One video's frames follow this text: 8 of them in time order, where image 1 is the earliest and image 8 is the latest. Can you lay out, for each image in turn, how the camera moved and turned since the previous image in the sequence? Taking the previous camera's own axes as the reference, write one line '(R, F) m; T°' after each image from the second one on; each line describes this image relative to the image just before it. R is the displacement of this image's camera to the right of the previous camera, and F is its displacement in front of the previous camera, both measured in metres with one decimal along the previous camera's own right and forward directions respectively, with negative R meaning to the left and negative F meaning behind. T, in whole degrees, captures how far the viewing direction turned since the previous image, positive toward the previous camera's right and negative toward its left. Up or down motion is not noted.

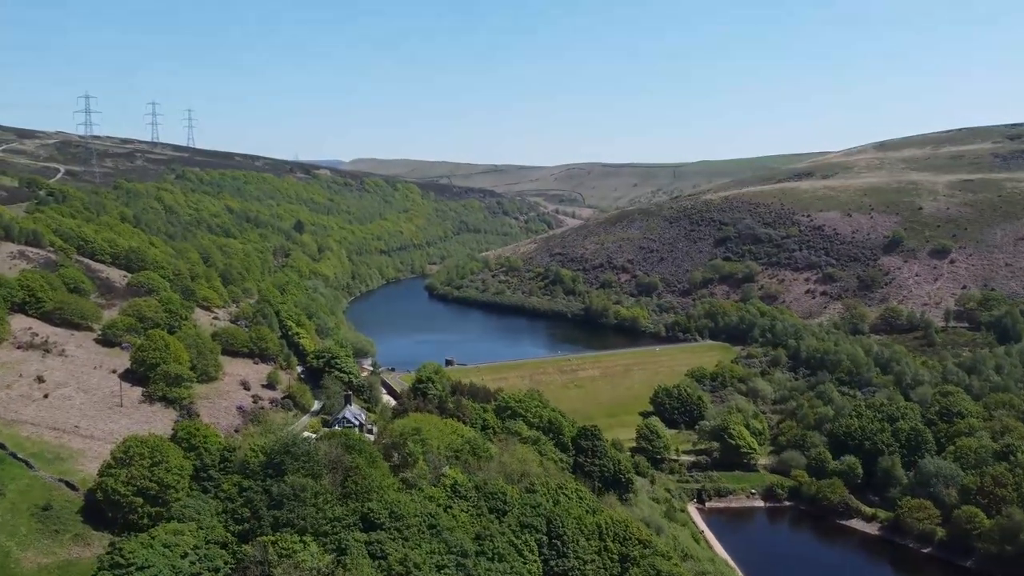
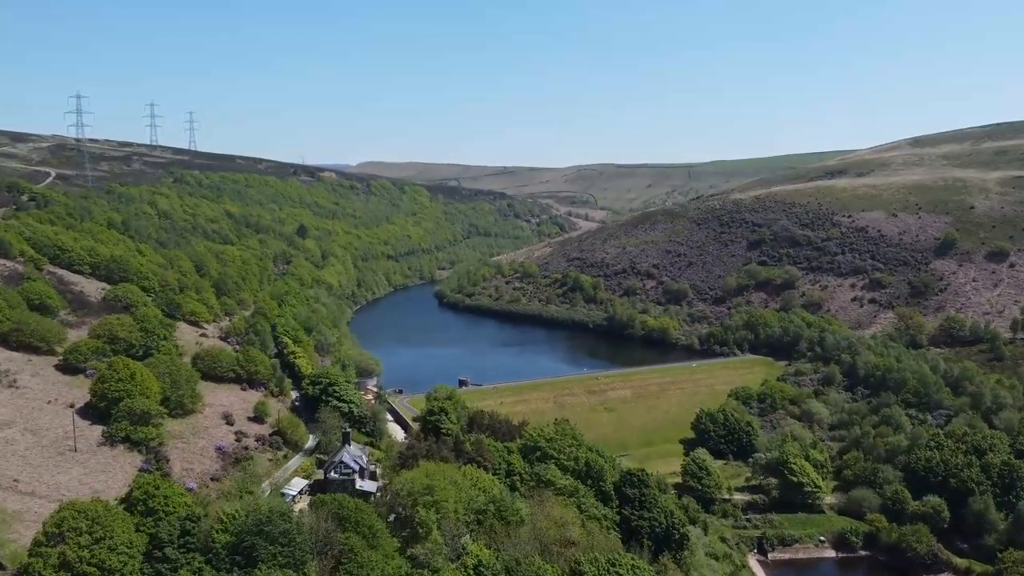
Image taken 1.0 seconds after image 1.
(-1.1, +8.4) m; -1°
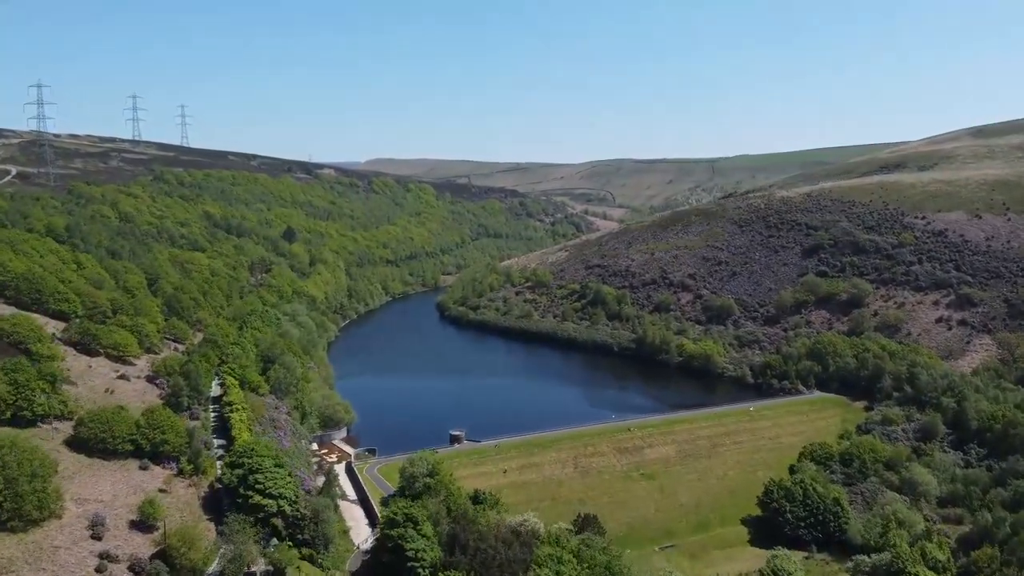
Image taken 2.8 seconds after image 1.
(+0.5, +15.9) m; -1°
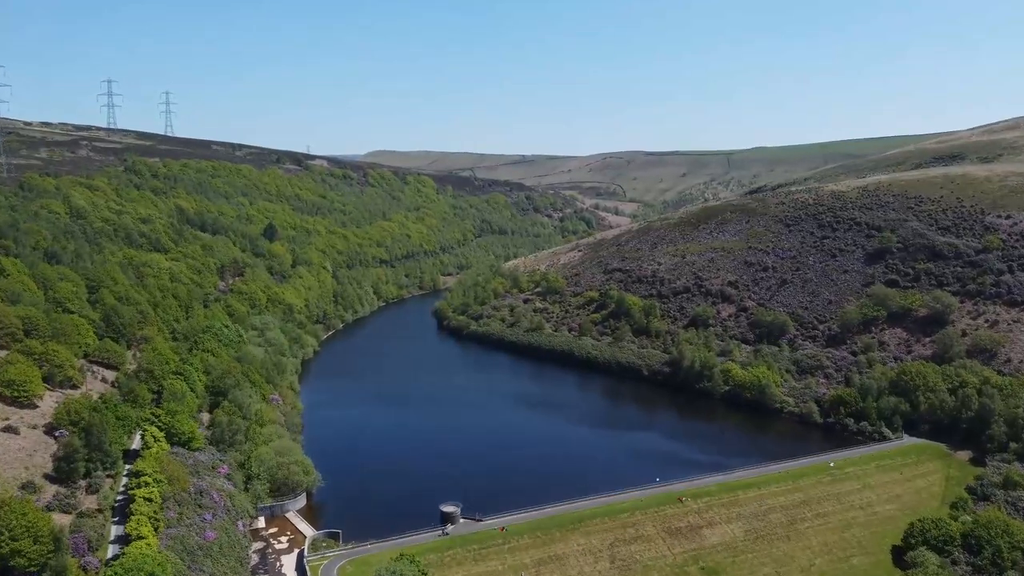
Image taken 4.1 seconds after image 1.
(-0.5, +13.5) m; 0°
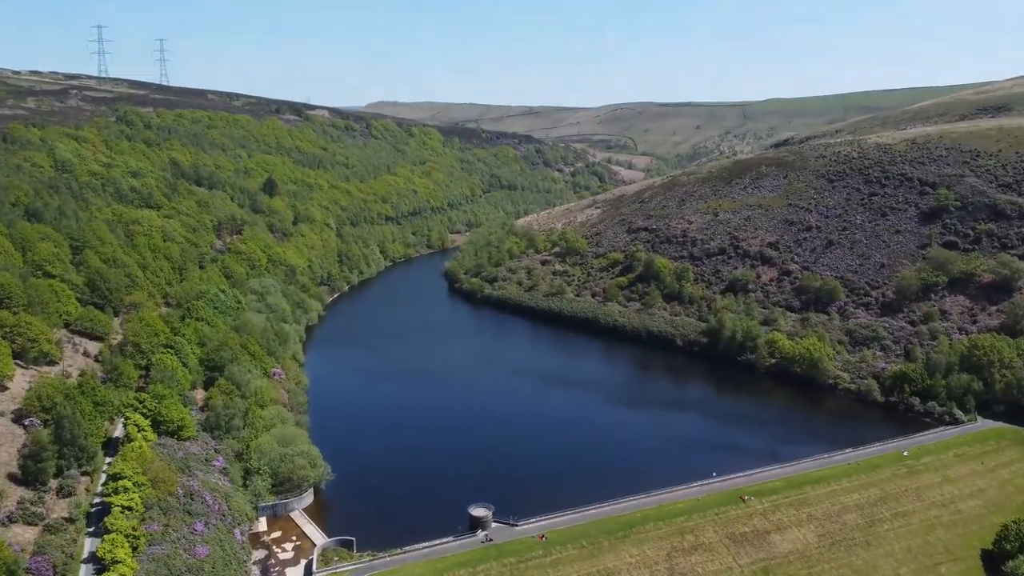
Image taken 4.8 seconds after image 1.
(-1.6, +5.9) m; 0°
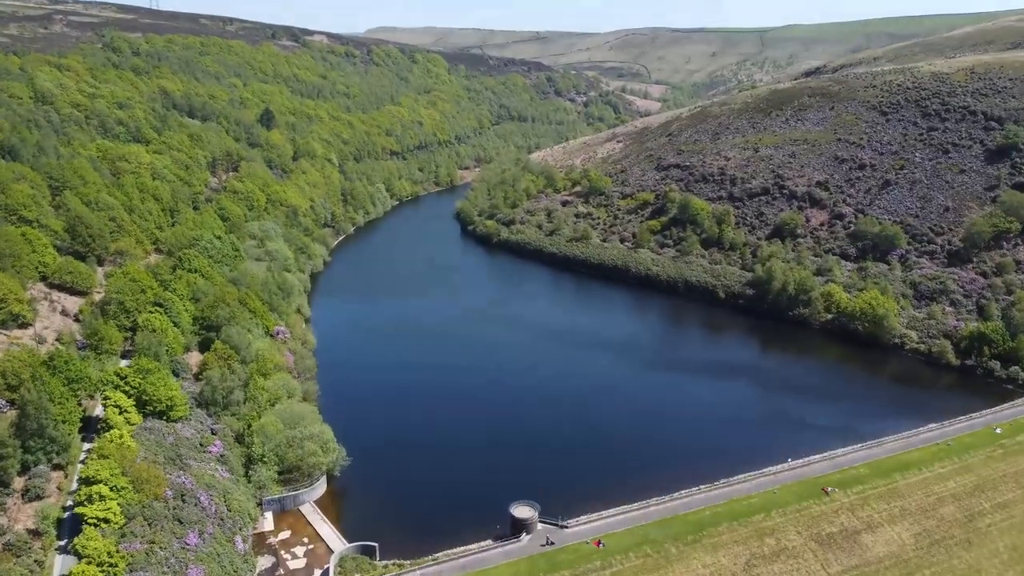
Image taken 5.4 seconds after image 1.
(-1.7, +5.8) m; 0°
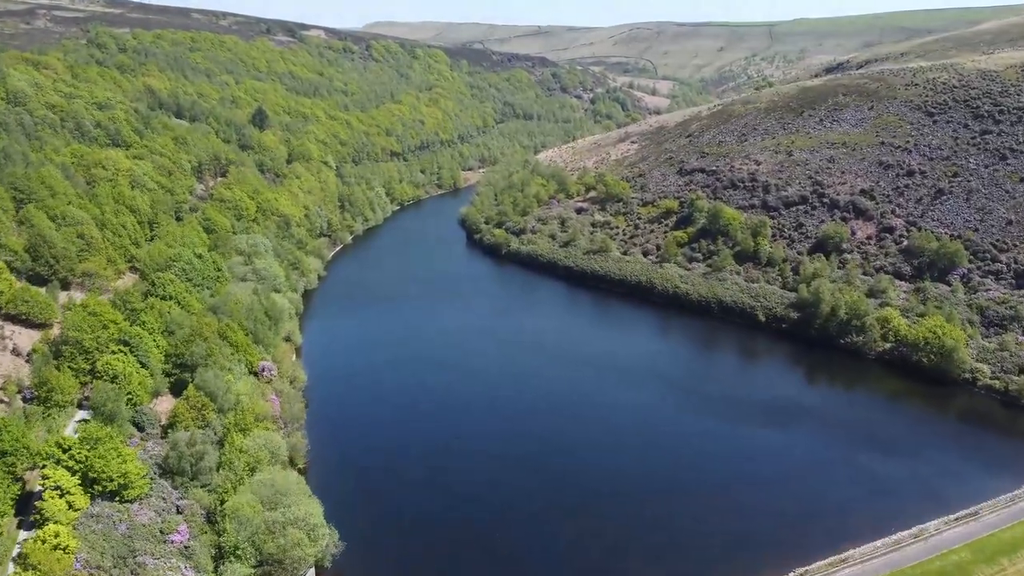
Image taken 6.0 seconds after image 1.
(-0.9, +5.8) m; 0°
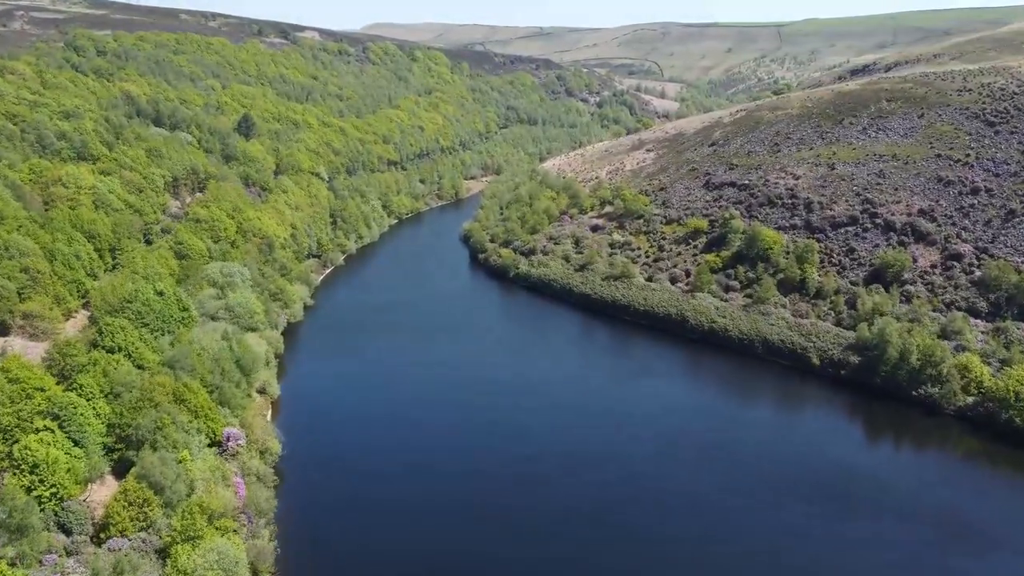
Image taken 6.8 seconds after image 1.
(-0.7, +6.9) m; 0°
